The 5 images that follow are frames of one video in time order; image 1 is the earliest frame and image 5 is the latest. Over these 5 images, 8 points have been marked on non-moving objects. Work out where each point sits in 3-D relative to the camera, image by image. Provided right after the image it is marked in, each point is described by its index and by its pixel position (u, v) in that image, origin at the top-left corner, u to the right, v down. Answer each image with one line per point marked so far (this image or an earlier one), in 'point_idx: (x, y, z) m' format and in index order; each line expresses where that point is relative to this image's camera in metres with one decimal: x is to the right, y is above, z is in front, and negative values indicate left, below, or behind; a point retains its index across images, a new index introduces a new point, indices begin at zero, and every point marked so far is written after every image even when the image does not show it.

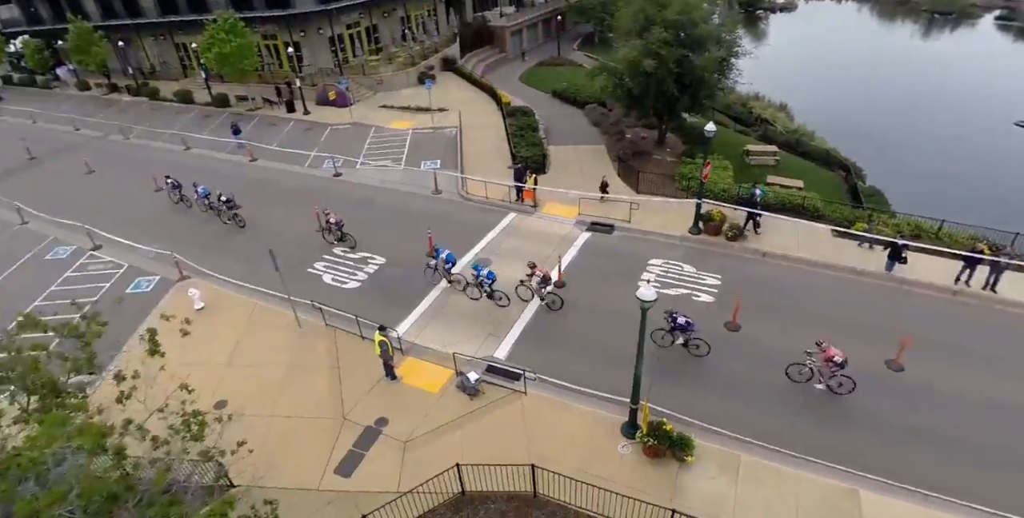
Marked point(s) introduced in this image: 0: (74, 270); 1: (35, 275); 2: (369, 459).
0: (-15.1, -0.4, +17.4) m
1: (-16.5, -0.5, +17.4) m
2: (-3.1, -4.2, +10.6) m
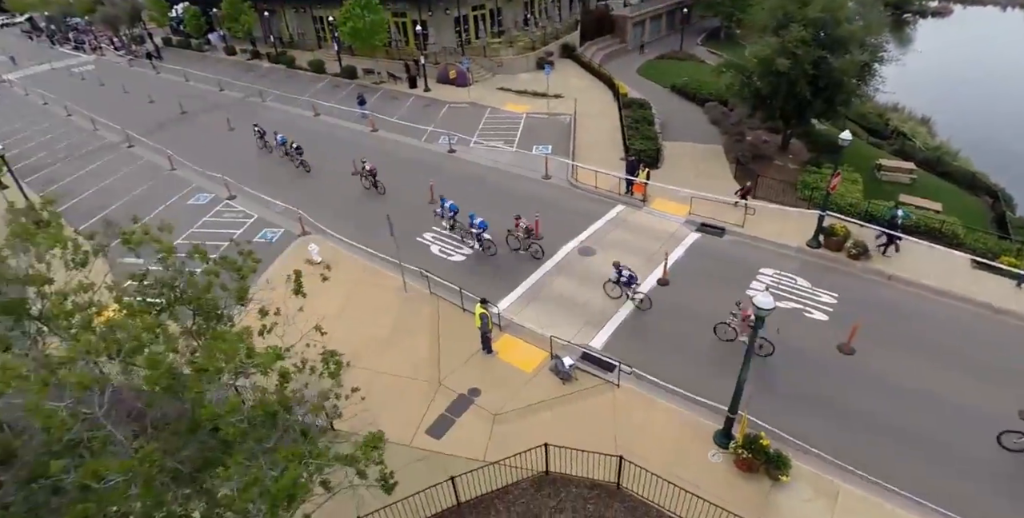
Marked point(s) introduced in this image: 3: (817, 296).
0: (-11.5, +1.7, +19.4) m
1: (-12.9, +1.7, +19.6) m
2: (-1.1, -3.6, +11.1) m
3: (+9.2, -1.1, +15.3) m
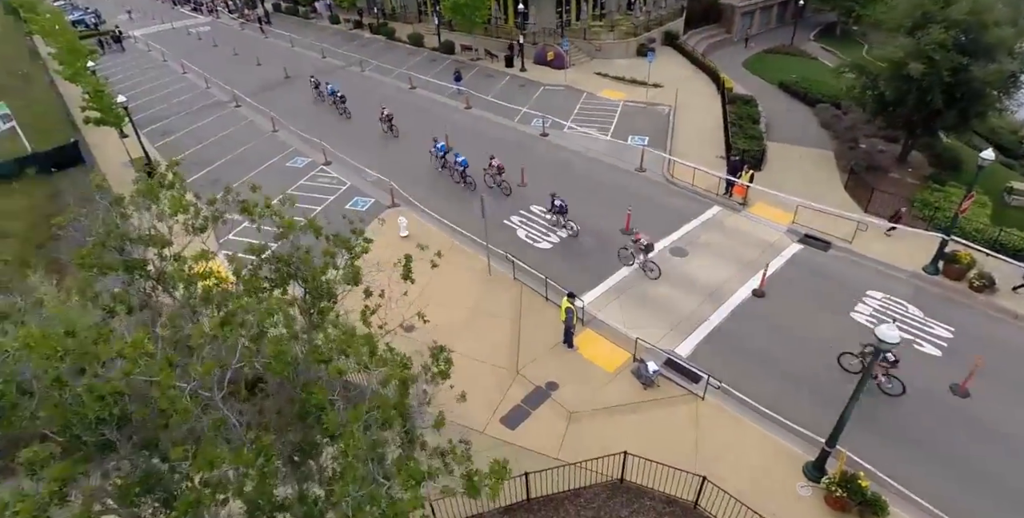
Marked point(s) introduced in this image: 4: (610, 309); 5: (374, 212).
0: (-8.2, +3.2, +20.2) m
1: (-9.5, +3.4, +20.5) m
2: (+0.5, -3.4, +10.9) m
3: (+11.5, -1.9, +13.8) m
4: (+2.6, -1.4, +13.7) m
5: (-4.9, +1.7, +17.8) m
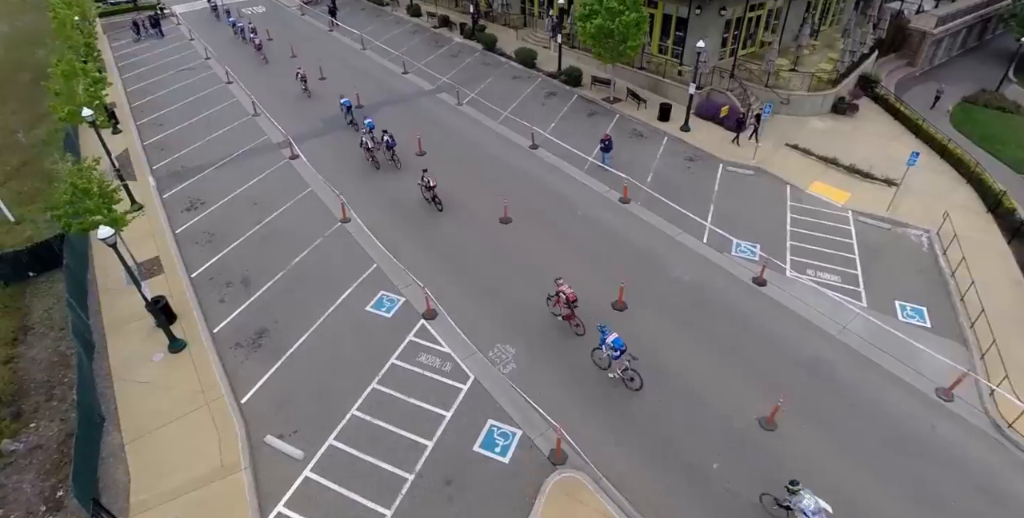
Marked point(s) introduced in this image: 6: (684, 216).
0: (-2.7, -2.4, +12.8) m
1: (-3.9, -2.0, +13.2) m
2: (+4.9, -10.6, +3.8) m
3: (+16.0, -10.0, +6.2) m
4: (+7.3, -8.6, +6.4) m
5: (+0.3, -4.4, +10.4) m
6: (+5.9, +1.5, +17.2) m
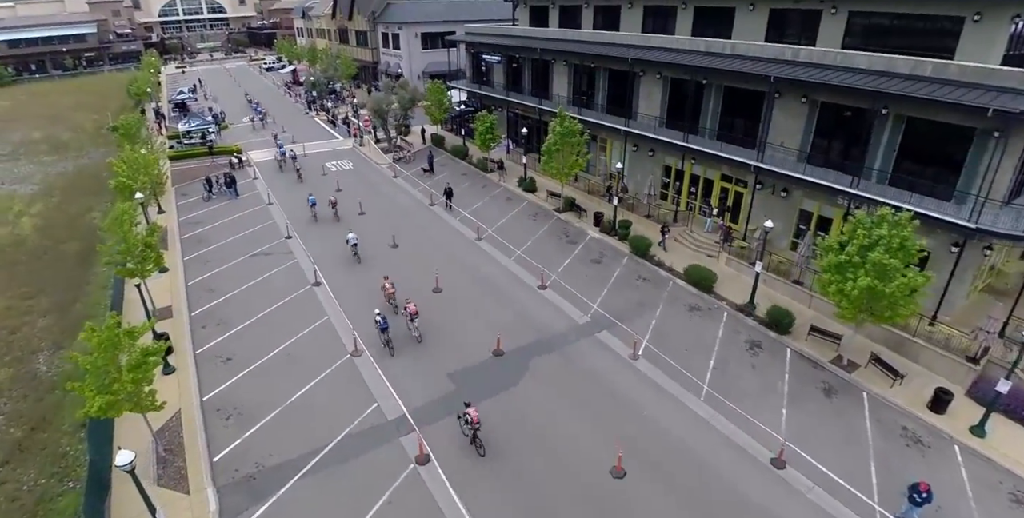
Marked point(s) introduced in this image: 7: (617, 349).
0: (+2.9, -10.6, +5.3) m
1: (+1.7, -10.2, +5.8) m
2: (+9.7, -17.6, -5.2) m
3: (+20.9, -18.1, -3.1) m
4: (+12.3, -16.2, -2.4) m
5: (+5.6, -12.4, +2.5) m
6: (+11.8, -8.1, +10.0) m
7: (+3.4, -3.0, +17.0) m
